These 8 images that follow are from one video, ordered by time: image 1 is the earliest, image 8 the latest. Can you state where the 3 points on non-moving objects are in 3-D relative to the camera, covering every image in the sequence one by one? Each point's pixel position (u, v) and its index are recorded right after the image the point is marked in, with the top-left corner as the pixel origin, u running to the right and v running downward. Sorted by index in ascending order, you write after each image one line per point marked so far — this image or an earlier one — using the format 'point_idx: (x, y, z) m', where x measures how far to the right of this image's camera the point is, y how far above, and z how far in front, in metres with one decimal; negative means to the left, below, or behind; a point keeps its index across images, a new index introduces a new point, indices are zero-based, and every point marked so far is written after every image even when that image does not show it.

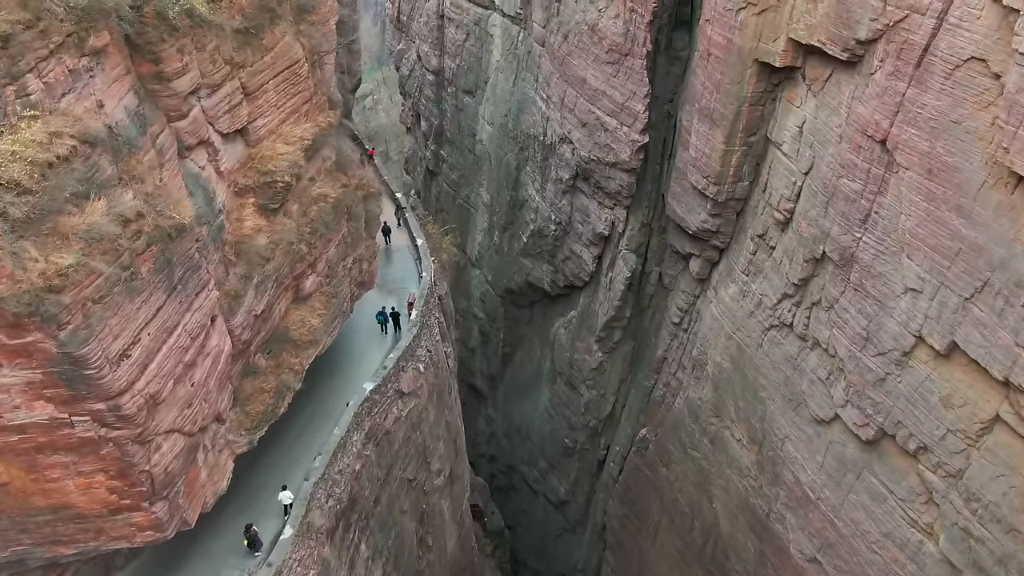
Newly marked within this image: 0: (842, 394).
0: (+5.2, -1.7, +12.4) m
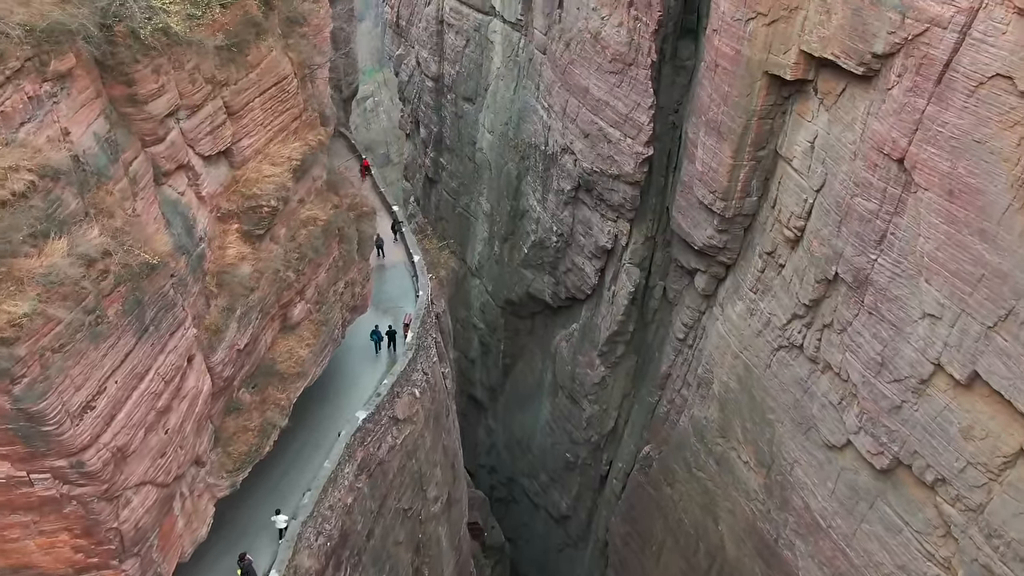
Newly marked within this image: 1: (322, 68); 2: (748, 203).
0: (+5.2, -2.0, +11.9) m
1: (-2.7, +3.1, +11.1) m
2: (+4.1, +1.5, +13.6) m
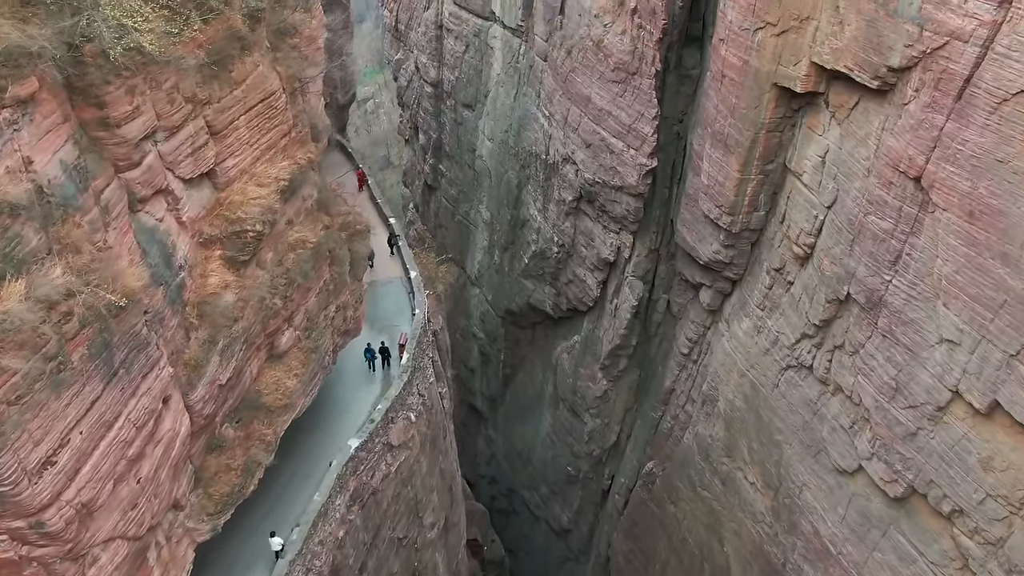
0: (+5.2, -2.3, +11.5) m
1: (-2.7, +2.8, +10.7) m
2: (+4.1, +1.2, +13.2) m
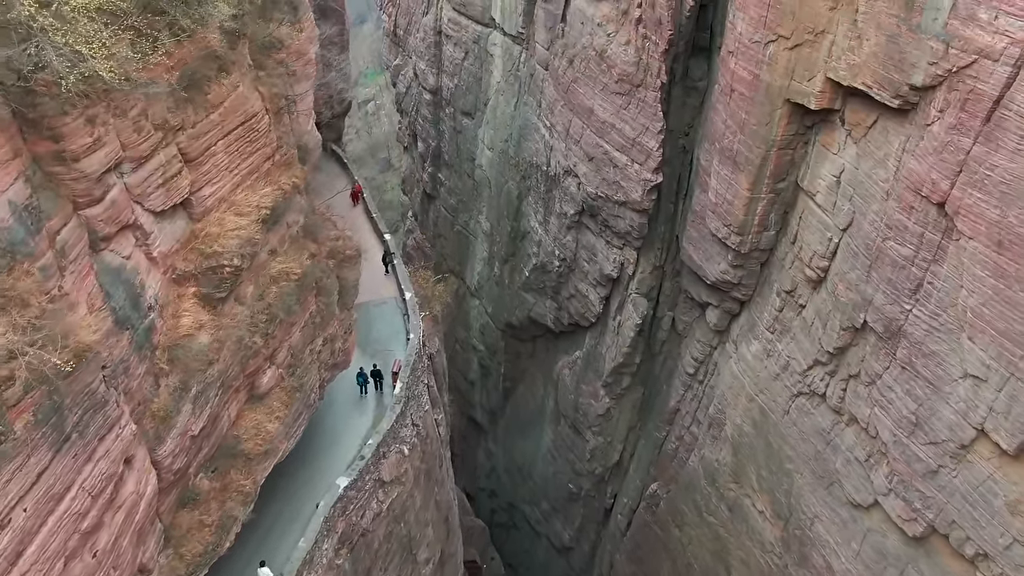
0: (+5.2, -2.7, +10.9) m
1: (-2.8, +2.5, +10.1) m
2: (+4.1, +0.8, +12.6) m
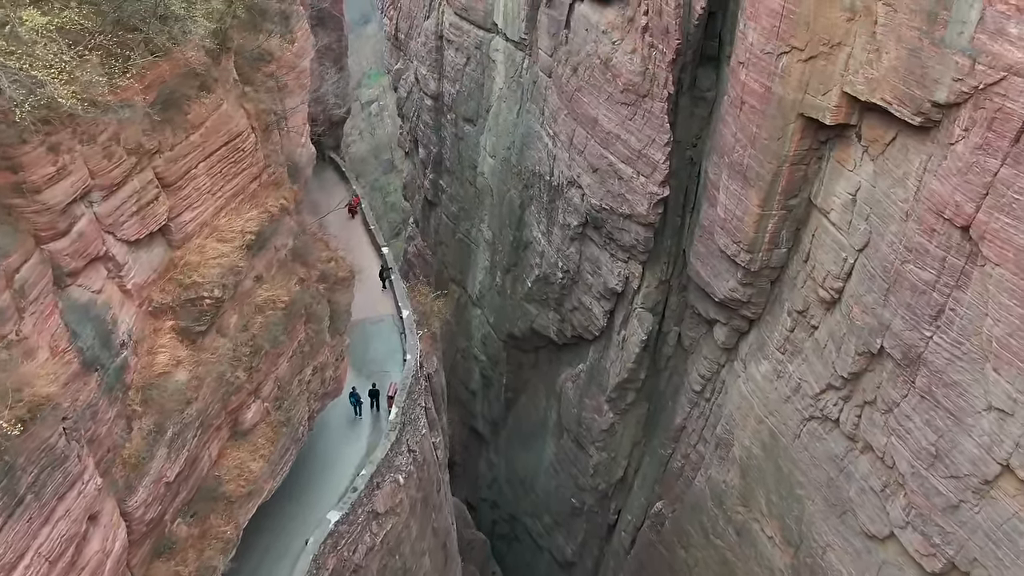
0: (+5.2, -3.0, +10.4) m
1: (-2.8, +2.2, +9.7) m
2: (+4.1, +0.5, +12.1) m
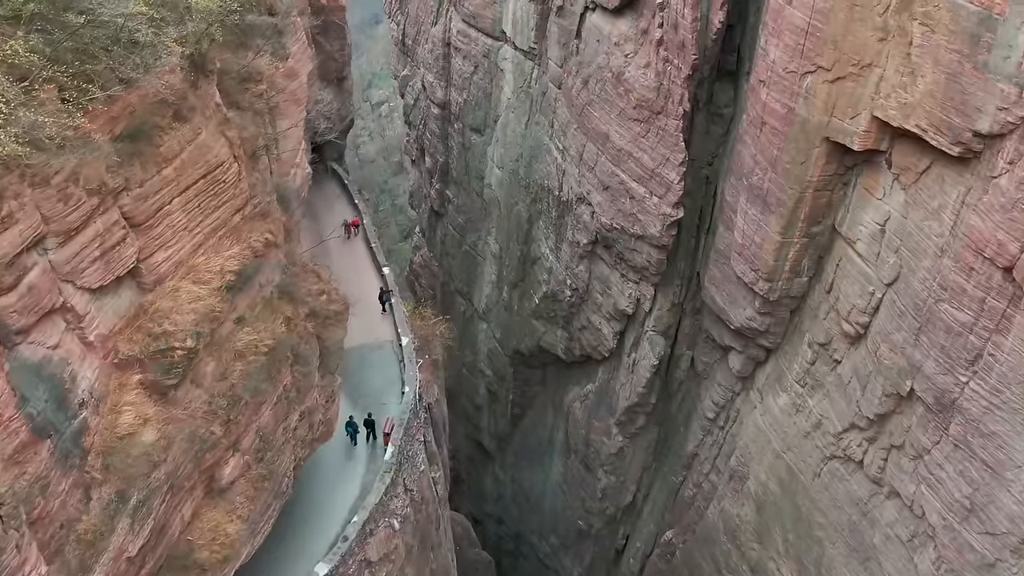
0: (+5.2, -3.5, +9.7) m
1: (-2.7, +1.8, +9.1) m
2: (+4.2, +0.1, +11.4) m
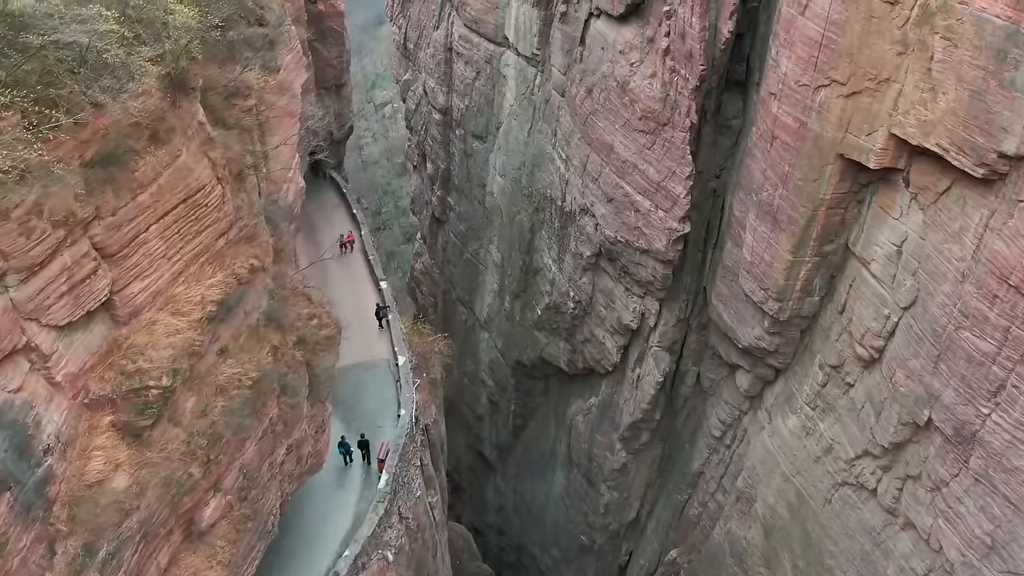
0: (+5.2, -3.8, +9.3) m
1: (-2.7, +1.5, +8.7) m
2: (+4.2, -0.2, +11.0) m
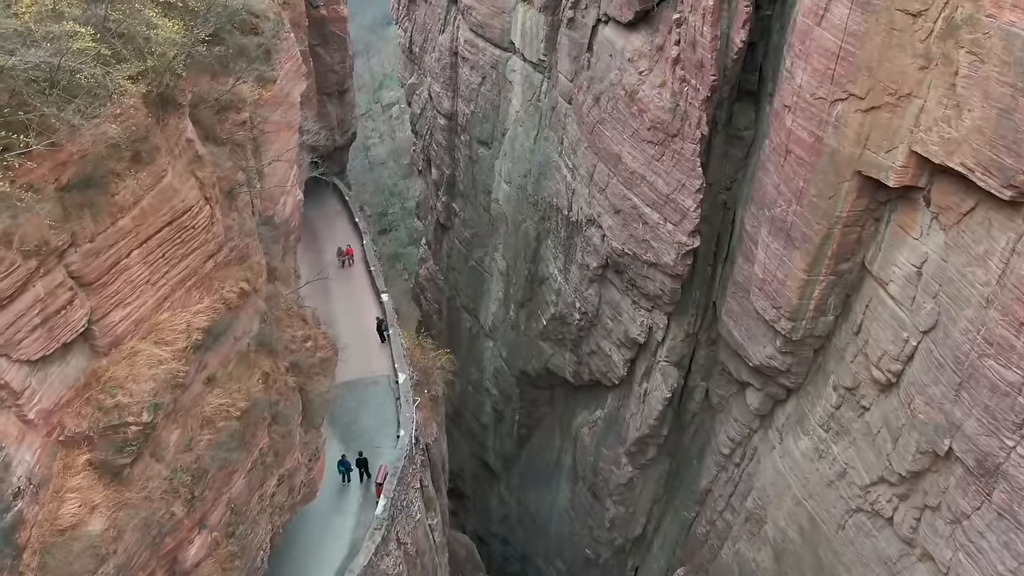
0: (+5.2, -4.0, +8.9) m
1: (-2.7, +1.3, +8.4) m
2: (+4.2, -0.5, +10.6) m
